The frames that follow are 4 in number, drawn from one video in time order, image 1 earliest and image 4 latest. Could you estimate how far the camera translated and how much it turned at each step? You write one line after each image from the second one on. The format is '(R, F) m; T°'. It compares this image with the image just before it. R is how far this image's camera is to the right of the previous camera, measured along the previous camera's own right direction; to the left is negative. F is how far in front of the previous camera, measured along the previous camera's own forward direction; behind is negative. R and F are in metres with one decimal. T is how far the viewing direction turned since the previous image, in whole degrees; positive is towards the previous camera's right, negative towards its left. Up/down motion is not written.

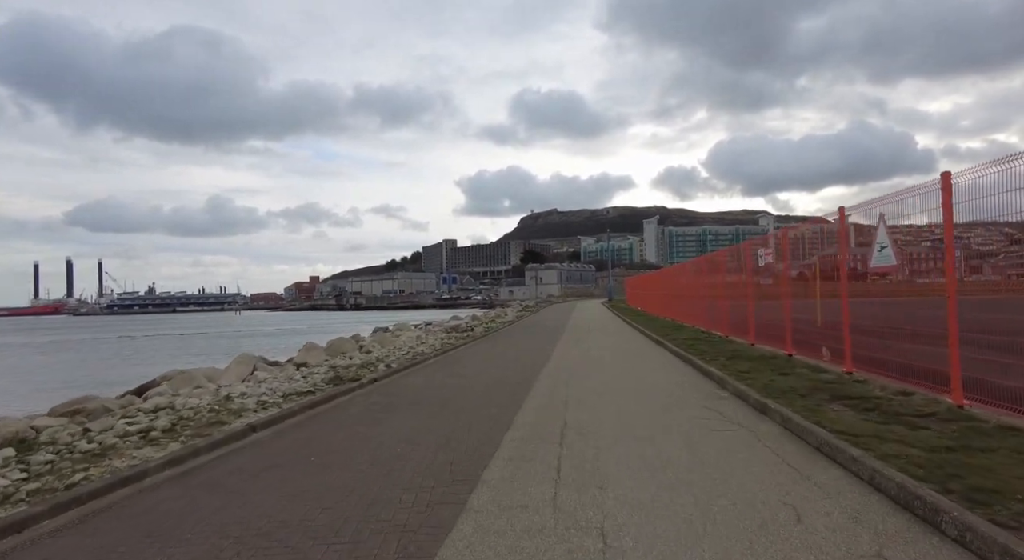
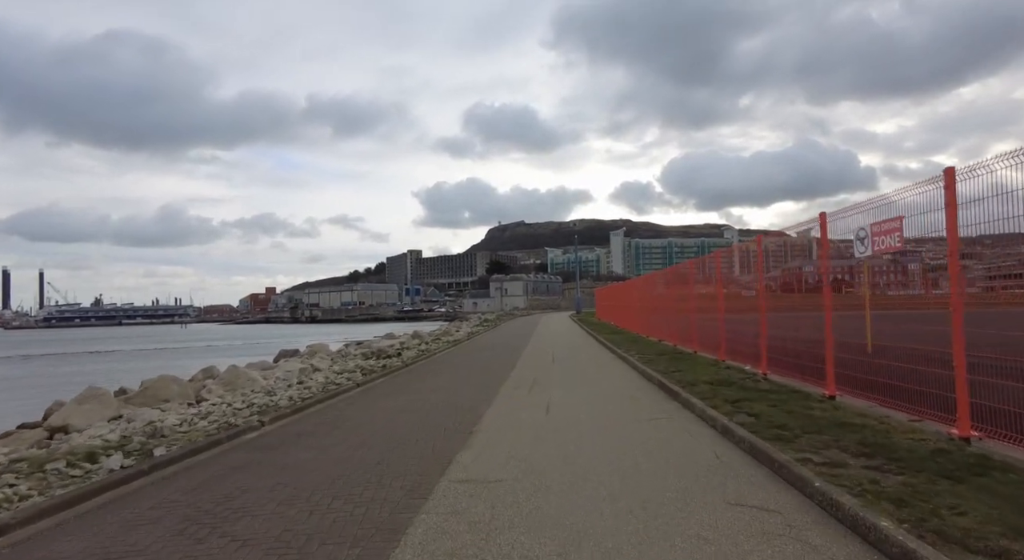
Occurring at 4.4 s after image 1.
(+1.0, +6.6) m; +3°
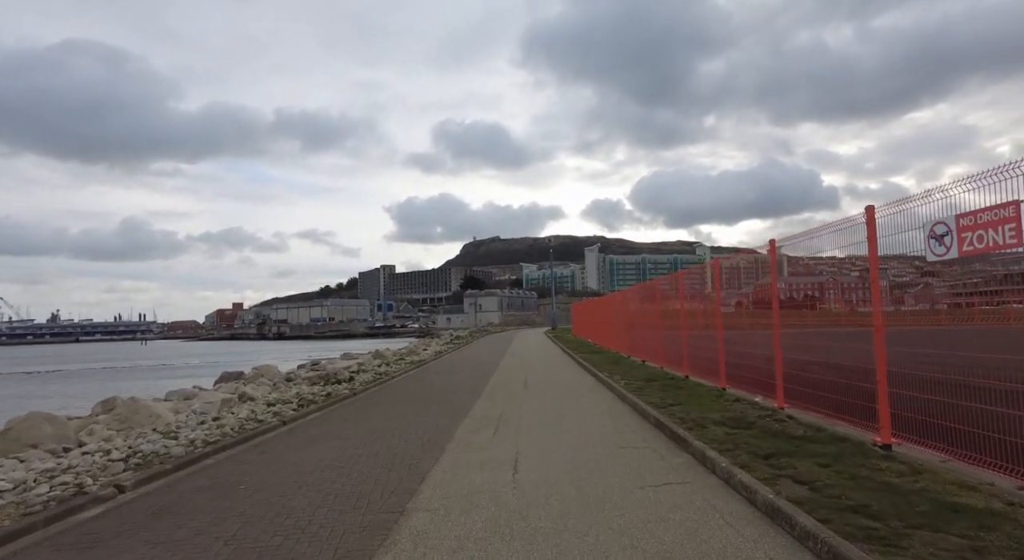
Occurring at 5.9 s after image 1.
(+0.2, +2.2) m; +3°
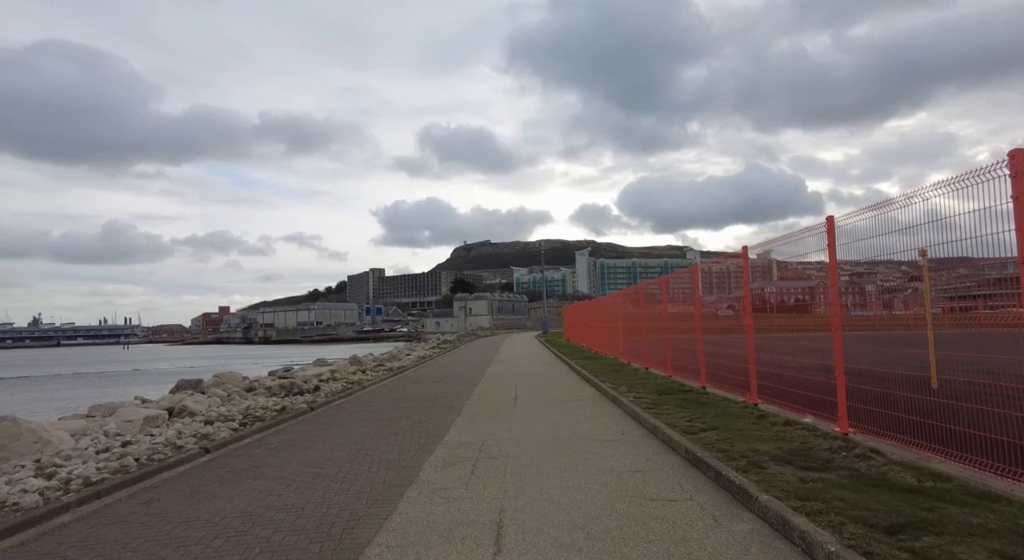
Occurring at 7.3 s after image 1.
(+0.1, +2.2) m; +1°
